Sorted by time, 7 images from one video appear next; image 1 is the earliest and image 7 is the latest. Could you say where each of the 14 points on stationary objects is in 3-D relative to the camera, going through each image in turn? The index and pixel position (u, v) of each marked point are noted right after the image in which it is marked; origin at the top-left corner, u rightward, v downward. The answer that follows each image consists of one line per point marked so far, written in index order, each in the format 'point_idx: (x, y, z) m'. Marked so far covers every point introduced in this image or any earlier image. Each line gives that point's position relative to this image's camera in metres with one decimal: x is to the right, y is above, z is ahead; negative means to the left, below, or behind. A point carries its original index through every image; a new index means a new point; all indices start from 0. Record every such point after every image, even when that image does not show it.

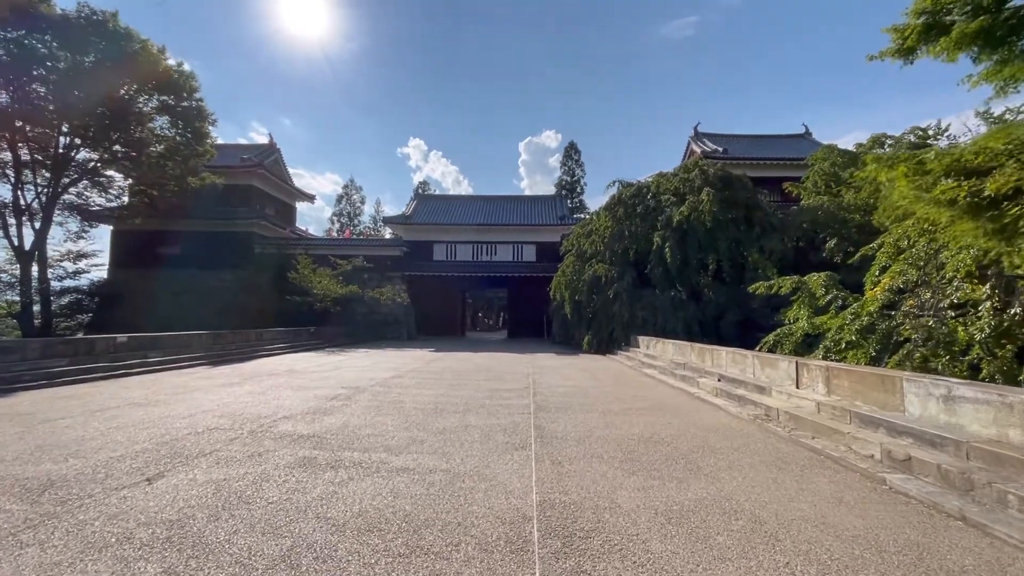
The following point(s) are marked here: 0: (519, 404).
0: (+0.1, -1.5, +6.0) m
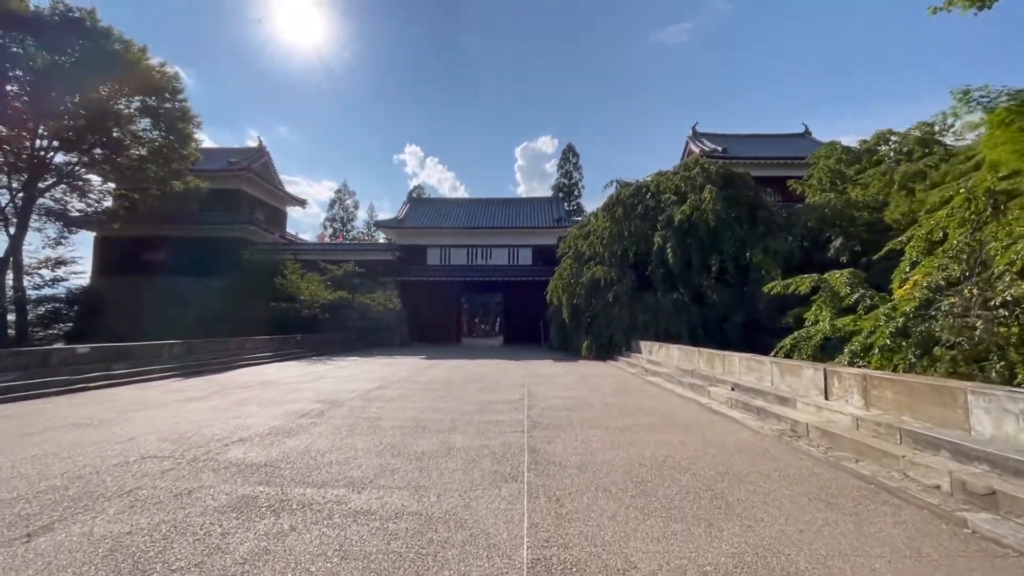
0: (0.0, -1.5, +5.3) m
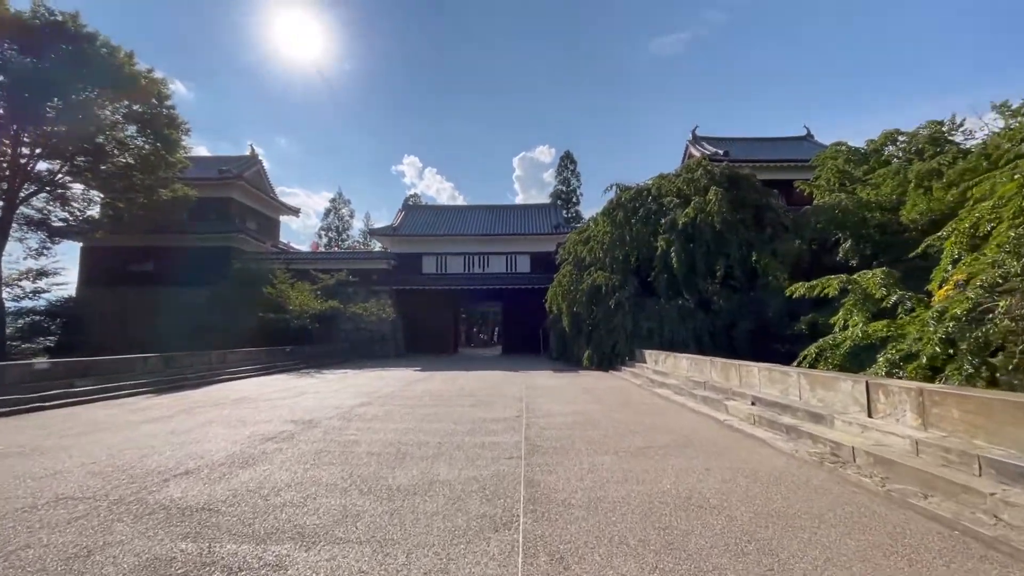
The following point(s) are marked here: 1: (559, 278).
0: (-0.1, -1.5, +4.6) m
1: (+1.7, +0.4, +16.7) m
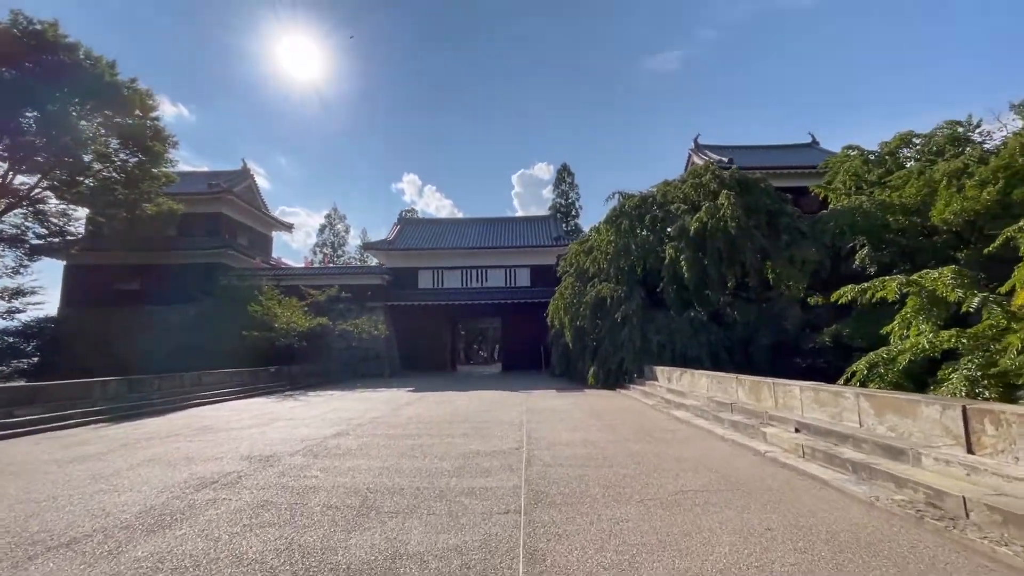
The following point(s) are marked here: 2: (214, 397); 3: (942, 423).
0: (-0.1, -1.5, +3.7) m
1: (+1.6, -0.1, +15.8) m
2: (-7.1, -2.6, +11.3) m
3: (+3.1, -1.0, +3.5) m
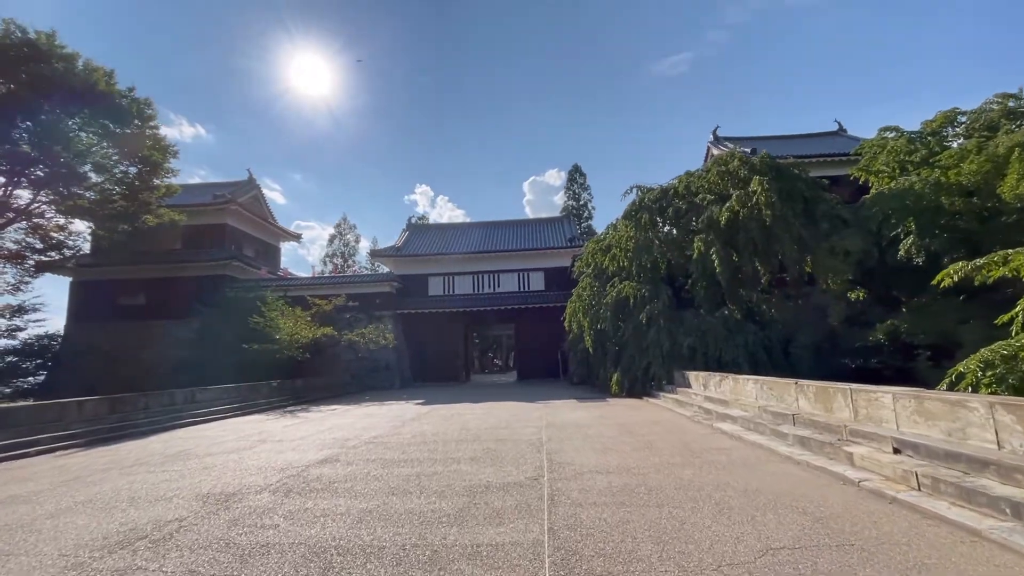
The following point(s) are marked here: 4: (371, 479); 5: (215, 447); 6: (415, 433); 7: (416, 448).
0: (0.0, -1.4, +2.6) m
1: (+2.0, -0.1, +14.8) m
2: (-6.7, -2.8, +10.5) m
3: (+3.2, -0.8, +2.4) m
4: (-1.3, -1.8, +4.5) m
5: (-4.2, -2.3, +6.8) m
6: (-1.5, -2.2, +7.4) m
7: (-1.2, -2.0, +6.0) m
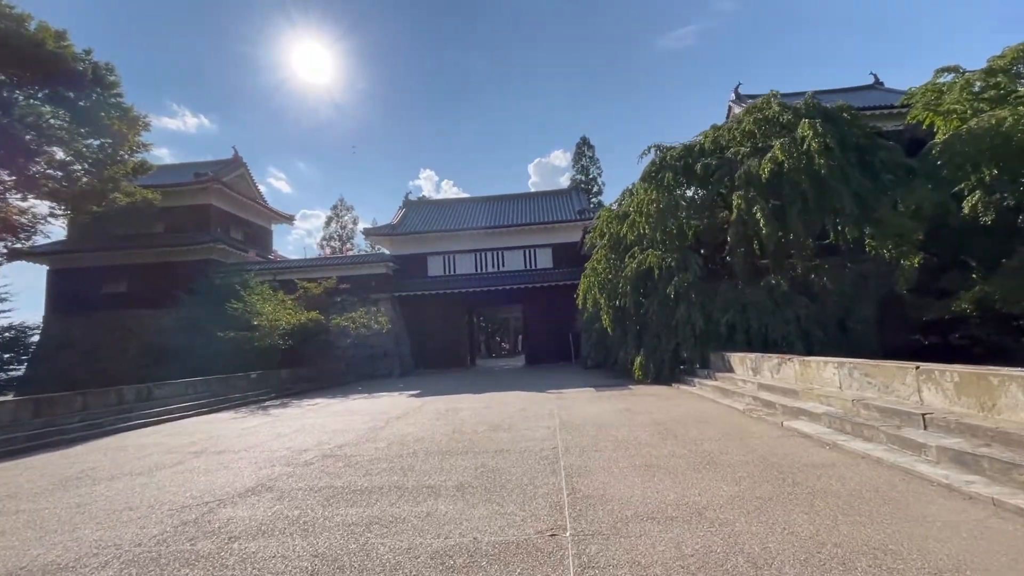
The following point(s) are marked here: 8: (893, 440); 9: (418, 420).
0: (0.0, -1.2, +1.0) m
1: (+2.2, +0.6, +13.1) m
2: (-6.6, -2.4, +9.0) m
3: (+3.1, -0.4, +0.7) m
4: (-1.3, -1.4, +2.9) m
5: (-4.2, -1.9, +5.3) m
6: (-1.4, -1.8, +5.8) m
7: (-1.2, -1.6, +4.4) m
8: (+3.0, -1.2, +3.8) m
9: (-1.4, -1.9, +7.0) m
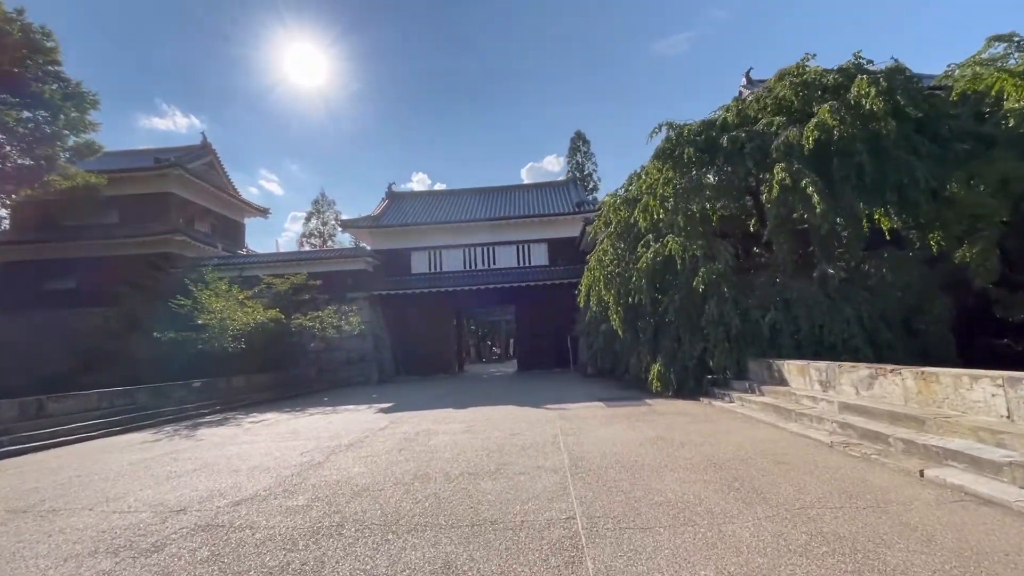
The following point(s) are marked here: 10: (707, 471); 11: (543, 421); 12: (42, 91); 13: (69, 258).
0: (0.0, -0.9, -0.9) m
1: (+2.0, +0.7, +11.2) m
2: (-6.7, -2.2, +7.0) m
3: (+3.2, -0.2, -1.2) m
4: (-1.3, -1.2, +1.0) m
5: (-4.2, -1.7, +3.3) m
6: (-1.5, -1.6, +3.9) m
7: (-1.2, -1.4, +2.5) m
8: (+2.9, -1.0, +2.0) m
9: (-1.5, -1.7, +5.1) m
10: (+1.5, -1.4, +3.7) m
11: (+0.4, -1.7, +6.3) m
12: (-13.7, +5.7, +14.4) m
13: (-16.9, +1.2, +18.4) m
